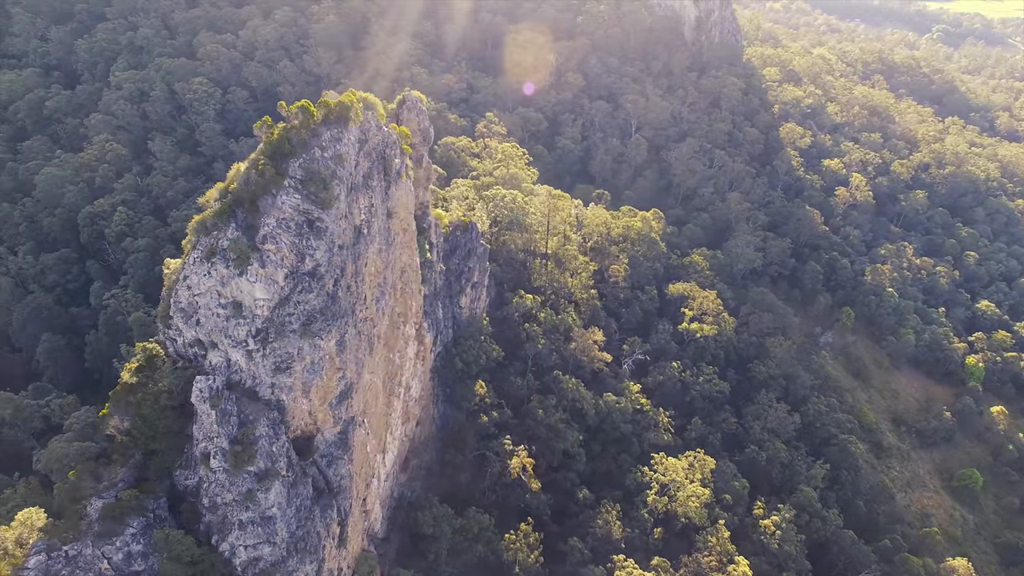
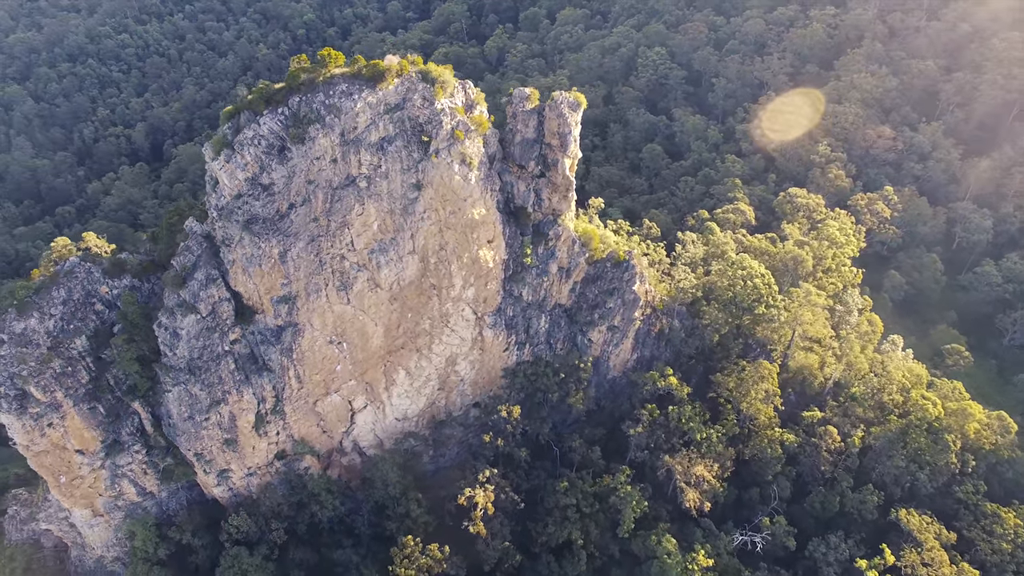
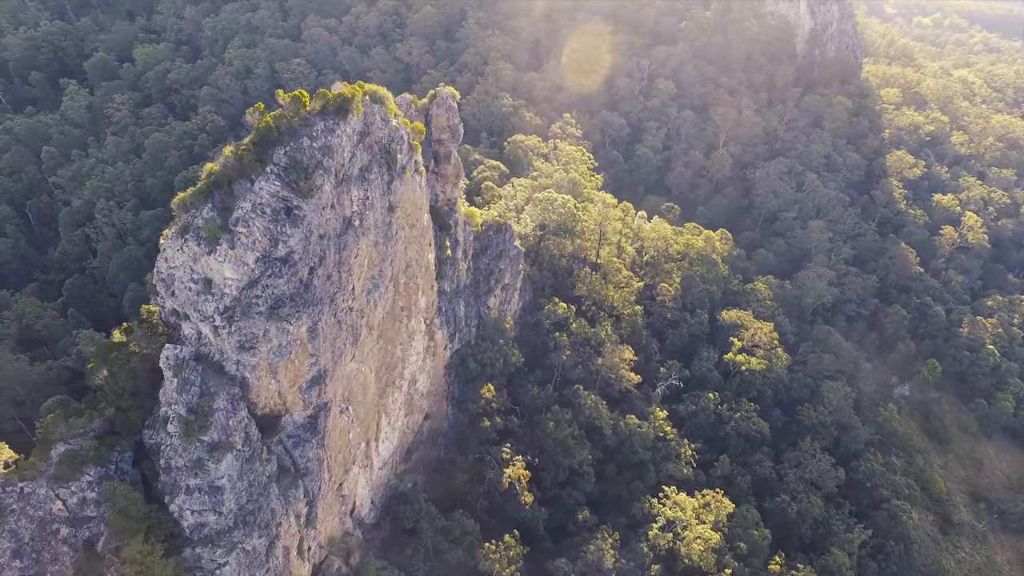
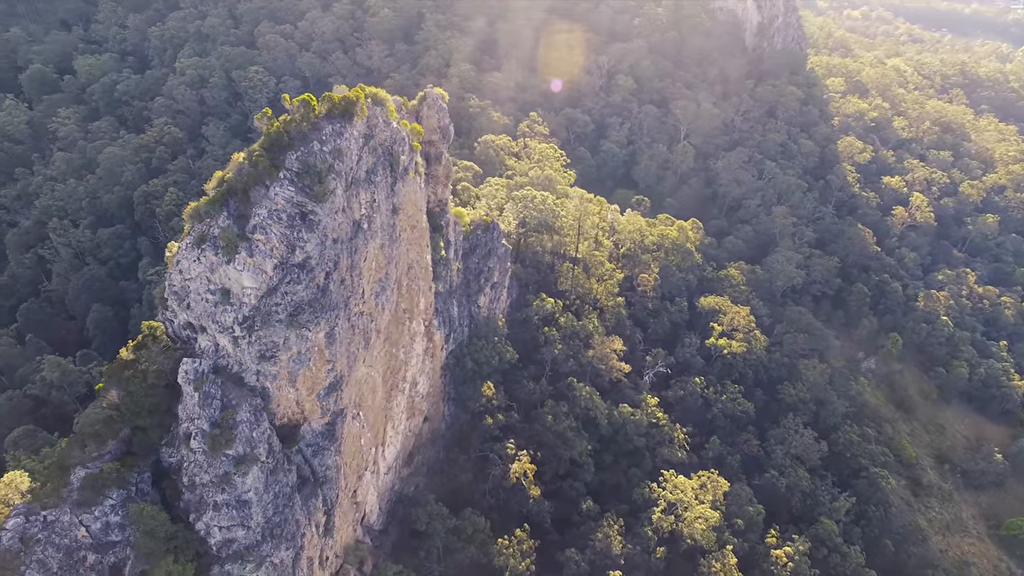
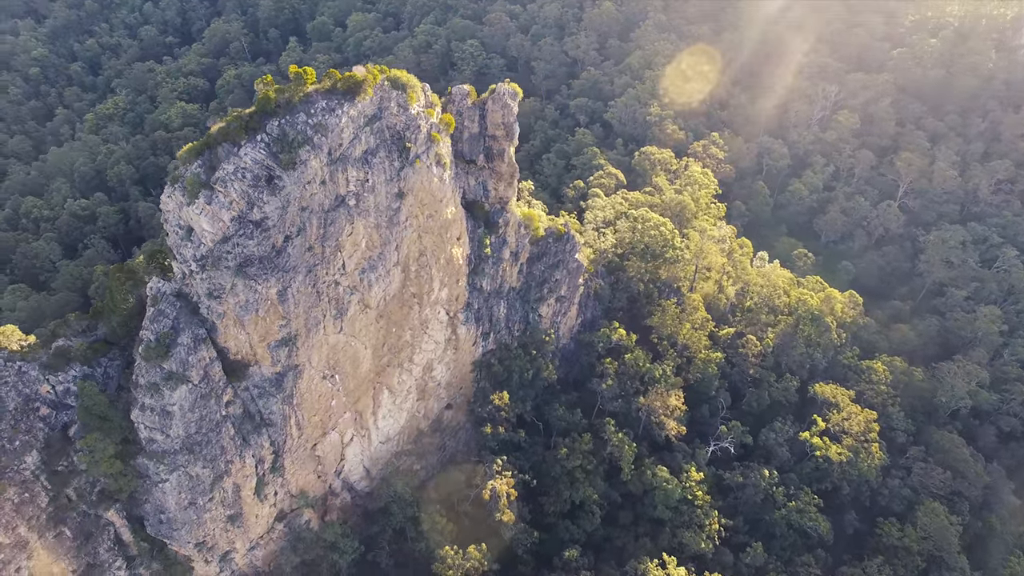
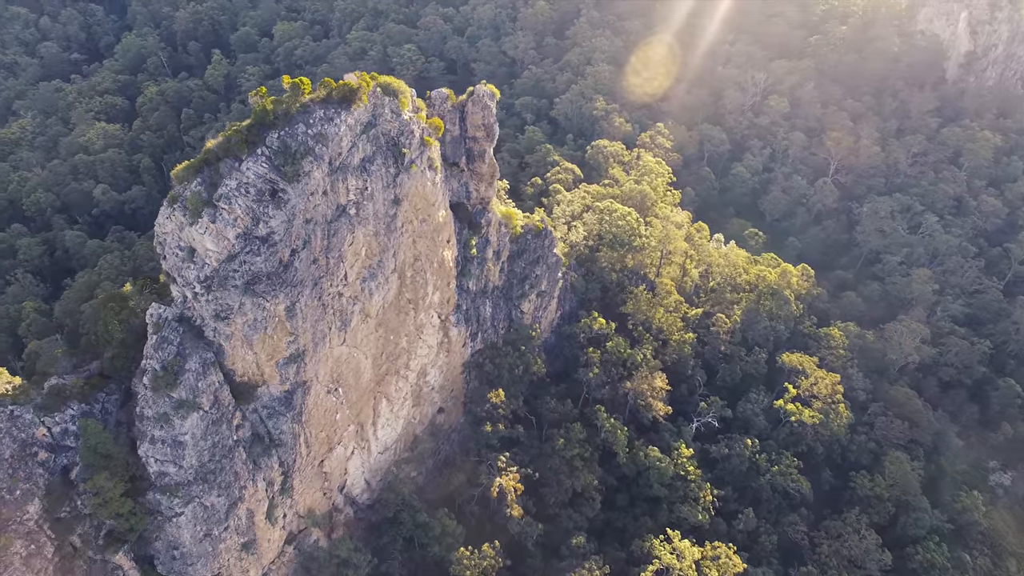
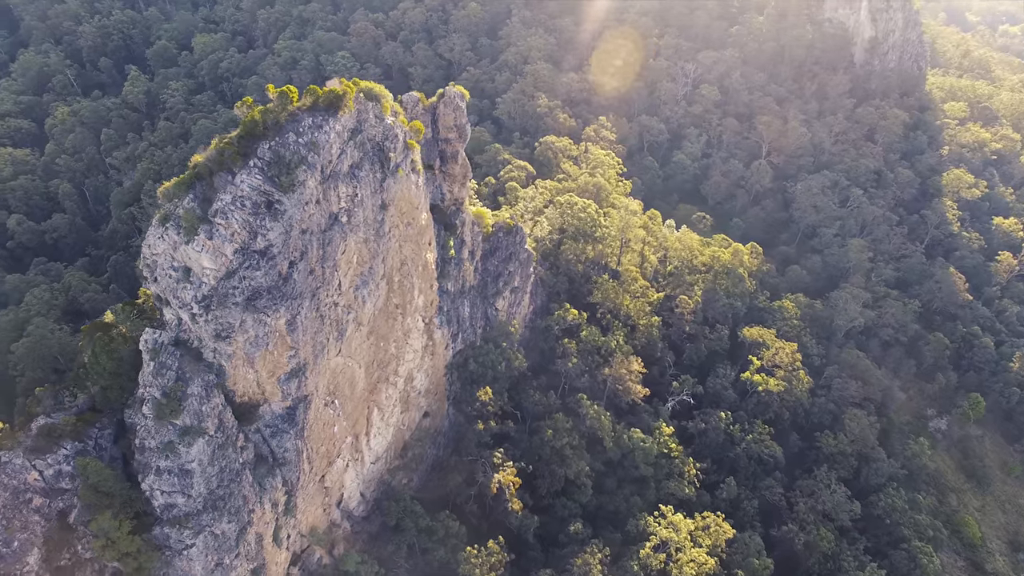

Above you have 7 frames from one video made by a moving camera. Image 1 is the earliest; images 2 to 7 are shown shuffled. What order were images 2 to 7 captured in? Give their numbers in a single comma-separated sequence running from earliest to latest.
4, 3, 7, 6, 5, 2
